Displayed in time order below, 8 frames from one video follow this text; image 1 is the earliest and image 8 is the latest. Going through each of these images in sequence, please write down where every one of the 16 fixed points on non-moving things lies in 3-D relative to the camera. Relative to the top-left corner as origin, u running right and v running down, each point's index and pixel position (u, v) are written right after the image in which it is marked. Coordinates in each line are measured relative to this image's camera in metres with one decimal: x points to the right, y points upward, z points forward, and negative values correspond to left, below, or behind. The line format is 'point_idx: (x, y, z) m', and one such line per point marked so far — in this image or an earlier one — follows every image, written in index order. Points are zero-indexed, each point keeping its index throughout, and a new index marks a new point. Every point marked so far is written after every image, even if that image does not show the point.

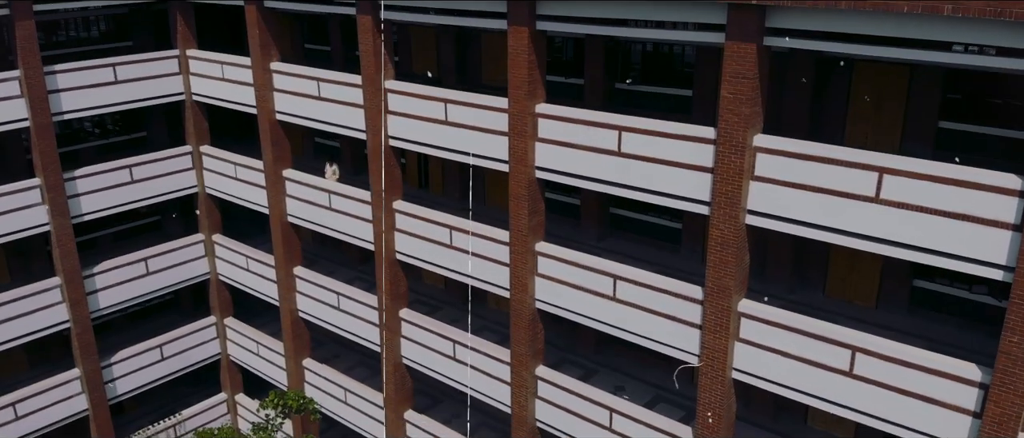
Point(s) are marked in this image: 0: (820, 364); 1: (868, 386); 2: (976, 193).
0: (+4.5, -2.1, +14.8) m
1: (+5.0, -2.3, +14.3) m
2: (+5.7, +0.3, +12.5) m
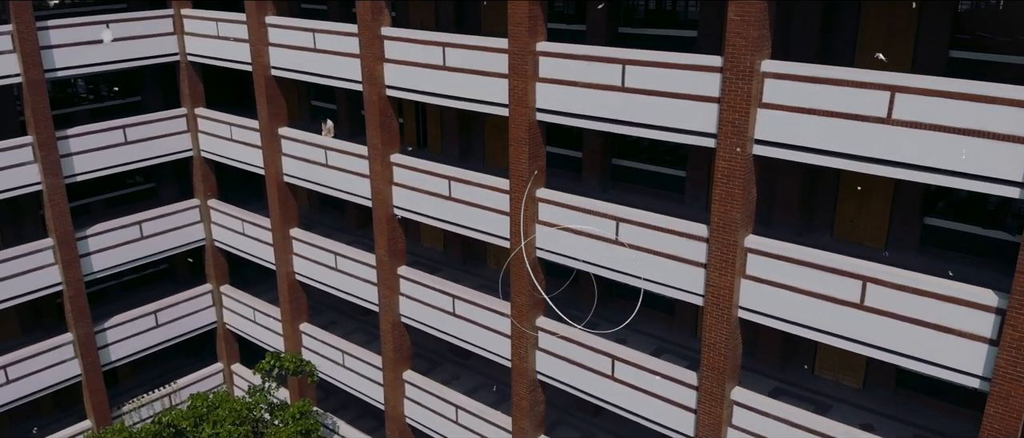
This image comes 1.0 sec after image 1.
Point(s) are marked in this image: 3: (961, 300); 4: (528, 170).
0: (+4.5, -1.1, +14.4) m
1: (+5.0, -1.3, +13.9) m
2: (+5.7, +1.3, +12.0) m
3: (+5.7, -1.0, +13.0) m
4: (+0.3, +0.9, +18.3) m
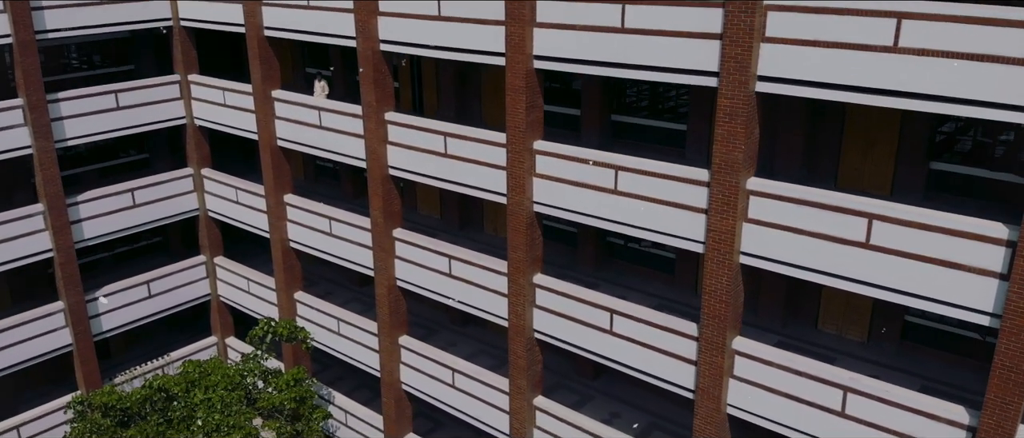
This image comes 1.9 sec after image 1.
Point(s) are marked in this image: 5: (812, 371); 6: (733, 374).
0: (+4.4, -0.3, +14.0) m
1: (+5.0, -0.5, +13.5) m
2: (+5.6, +2.2, +11.6) m
3: (+5.7, -0.2, +12.6) m
4: (+0.2, +1.7, +18.0) m
5: (+4.4, -2.2, +14.9) m
6: (+3.5, -2.5, +16.1) m
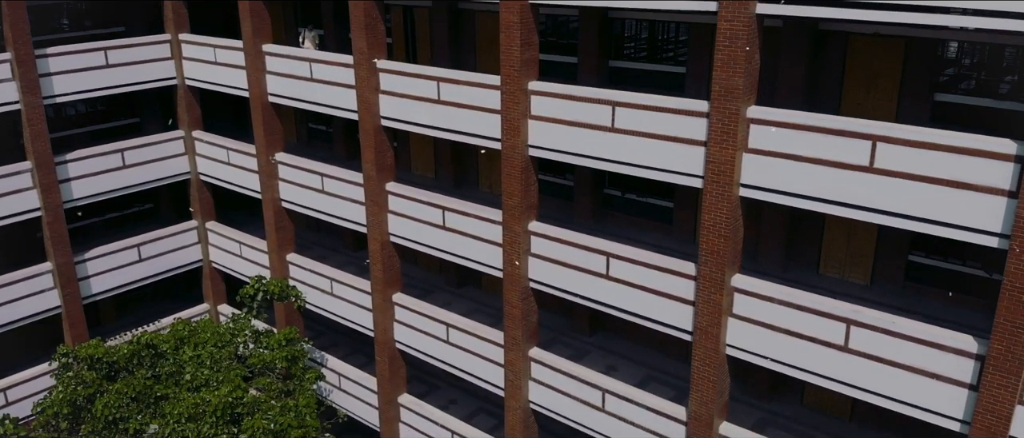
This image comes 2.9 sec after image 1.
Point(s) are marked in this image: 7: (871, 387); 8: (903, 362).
0: (+4.4, +0.7, +13.6) m
1: (+4.9, +0.5, +13.1) m
2: (+5.5, +3.2, +11.2) m
3: (+5.6, +0.8, +12.2) m
4: (+0.1, +2.8, +17.5) m
5: (+4.3, -1.2, +14.5) m
6: (+3.4, -1.4, +15.6) m
7: (+5.0, -2.3, +14.2) m
8: (+5.3, -1.9, +13.7) m
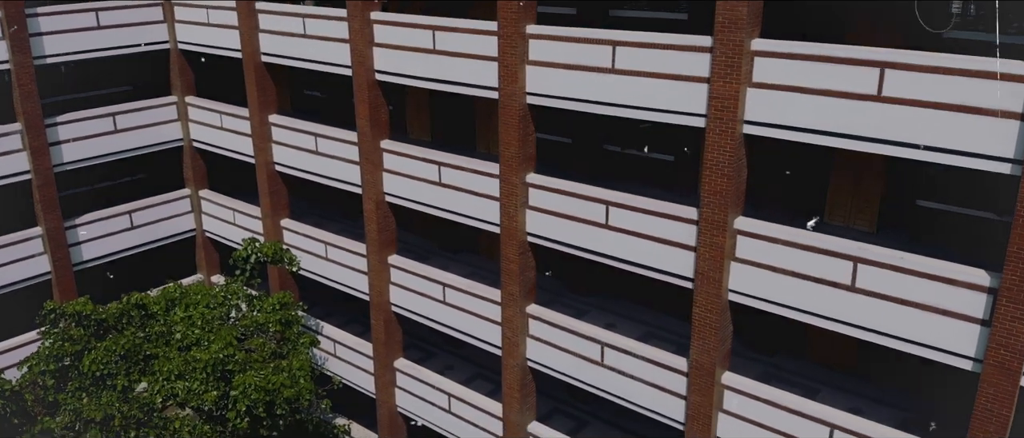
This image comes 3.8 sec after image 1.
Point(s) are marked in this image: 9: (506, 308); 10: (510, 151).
0: (+4.3, +1.6, +13.2) m
1: (+4.8, +1.4, +12.7) m
2: (+5.5, +4.0, +10.8) m
3: (+5.5, +1.7, +11.7) m
4: (+0.1, +3.6, +17.1) m
5: (+4.3, -0.4, +14.1) m
6: (+3.3, -0.6, +15.2) m
7: (+5.0, -1.5, +13.7) m
8: (+5.2, -1.0, +13.3) m
9: (-0.1, -1.7, +19.8) m
10: (0.0, +1.2, +18.3) m
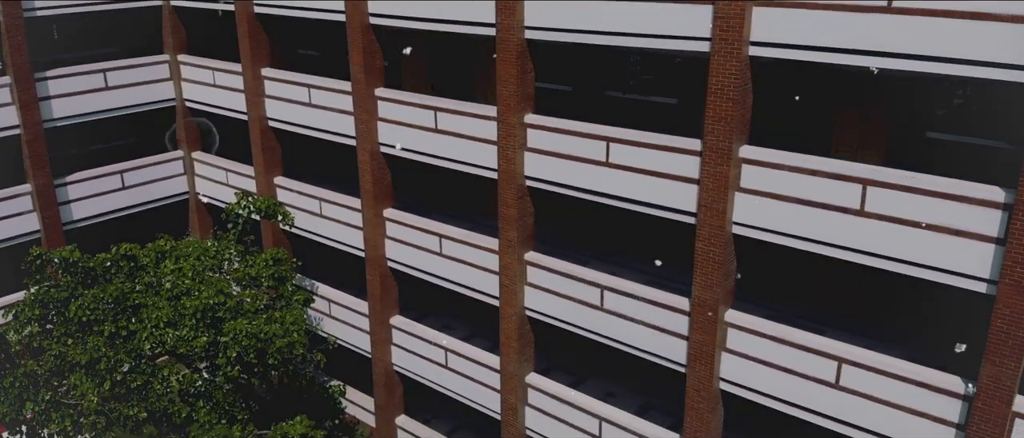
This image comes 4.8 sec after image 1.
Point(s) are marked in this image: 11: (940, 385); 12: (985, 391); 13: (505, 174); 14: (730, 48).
0: (+4.3, +2.6, +12.7) m
1: (+4.8, +2.4, +12.2) m
2: (+5.5, +5.1, +10.3) m
3: (+5.5, +2.7, +11.3) m
4: (0.0, +4.7, +16.6) m
5: (+4.2, +0.7, +13.6) m
6: (+3.3, +0.5, +14.7) m
7: (+4.9, -0.4, +13.3) m
8: (+5.2, 0.0, +12.8) m
9: (-0.2, -0.7, +19.3) m
10: (-0.1, +2.3, +17.8) m
11: (+5.6, -2.2, +13.3) m
12: (+5.9, -2.1, +12.7) m
13: (-0.1, +0.8, +18.5) m
14: (+3.0, +2.4, +14.0) m
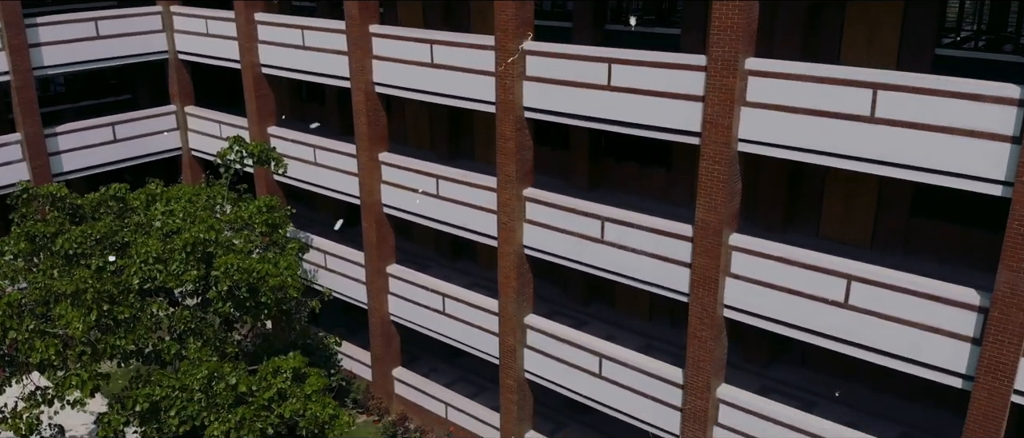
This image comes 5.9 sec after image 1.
0: (+4.3, +3.8, +12.2) m
1: (+4.8, +3.6, +11.7) m
2: (+5.4, +6.2, +9.8) m
3: (+5.5, +3.9, +10.8) m
4: (0.0, +5.9, +16.1) m
5: (+4.2, +1.9, +13.1) m
6: (+3.3, +1.7, +14.3) m
7: (+4.9, +0.7, +12.8) m
8: (+5.2, +1.2, +12.3) m
9: (-0.2, +0.5, +18.8) m
10: (-0.1, +3.5, +17.3) m
11: (+5.6, -1.0, +12.8) m
12: (+5.9, -1.0, +12.3) m
13: (-0.2, +2.0, +18.0) m
14: (+3.0, +3.6, +13.5) m
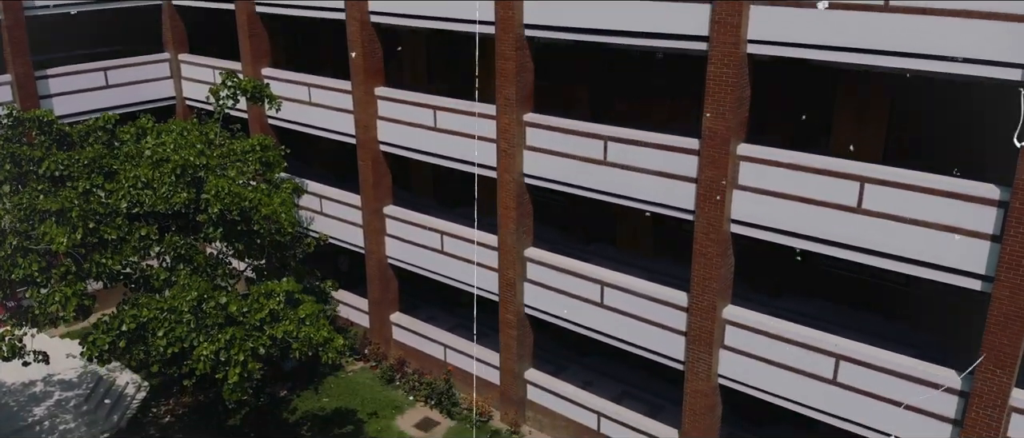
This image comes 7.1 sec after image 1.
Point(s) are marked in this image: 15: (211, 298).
0: (+4.2, +5.1, +11.6) m
1: (+4.8, +4.9, +11.1) m
2: (+5.4, +7.5, +9.2) m
3: (+5.5, +5.2, +10.2) m
4: (0.0, +7.2, +15.5) m
5: (+4.2, +3.2, +12.5) m
6: (+3.3, +3.0, +13.7) m
7: (+4.9, +2.0, +12.3) m
8: (+5.2, +2.5, +11.8) m
9: (-0.2, +1.8, +18.3) m
10: (-0.1, +4.8, +16.8) m
11: (+5.6, +0.3, +12.3) m
12: (+5.9, +0.3, +11.7) m
13: (-0.2, +3.3, +17.4) m
14: (+3.0, +4.9, +12.9) m
15: (-4.7, -1.2, +16.0) m
